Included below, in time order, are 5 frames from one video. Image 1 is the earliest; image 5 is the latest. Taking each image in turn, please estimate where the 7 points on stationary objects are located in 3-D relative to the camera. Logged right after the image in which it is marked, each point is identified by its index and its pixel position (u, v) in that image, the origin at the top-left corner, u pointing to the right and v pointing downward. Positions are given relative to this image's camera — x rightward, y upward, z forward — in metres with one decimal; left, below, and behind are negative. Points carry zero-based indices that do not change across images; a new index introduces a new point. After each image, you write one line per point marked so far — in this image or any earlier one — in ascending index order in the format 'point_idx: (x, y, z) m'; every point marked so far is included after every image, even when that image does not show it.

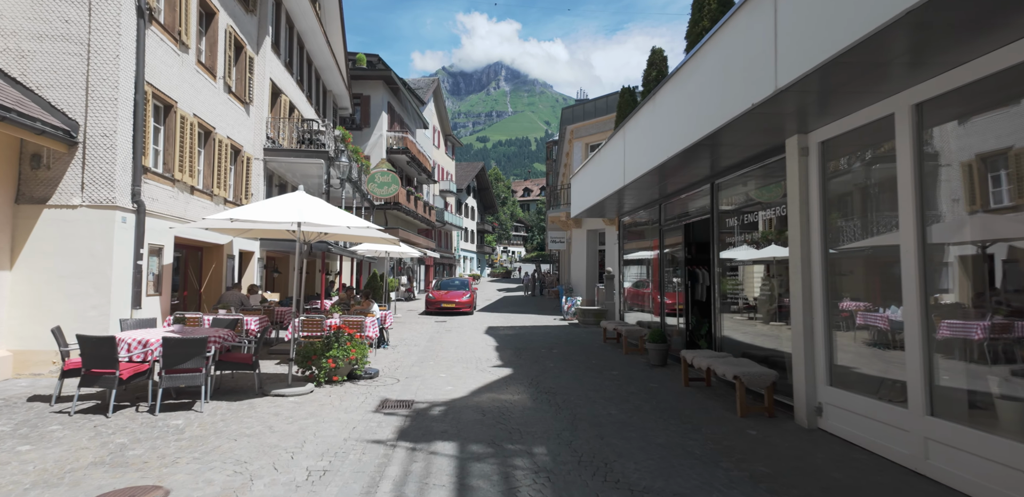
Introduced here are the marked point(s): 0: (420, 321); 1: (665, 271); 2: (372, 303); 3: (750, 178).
0: (-3.3, -2.7, +19.1) m
1: (+3.3, -0.5, +11.2) m
2: (-3.1, -1.2, +11.5) m
3: (+3.6, +1.0, +8.0) m
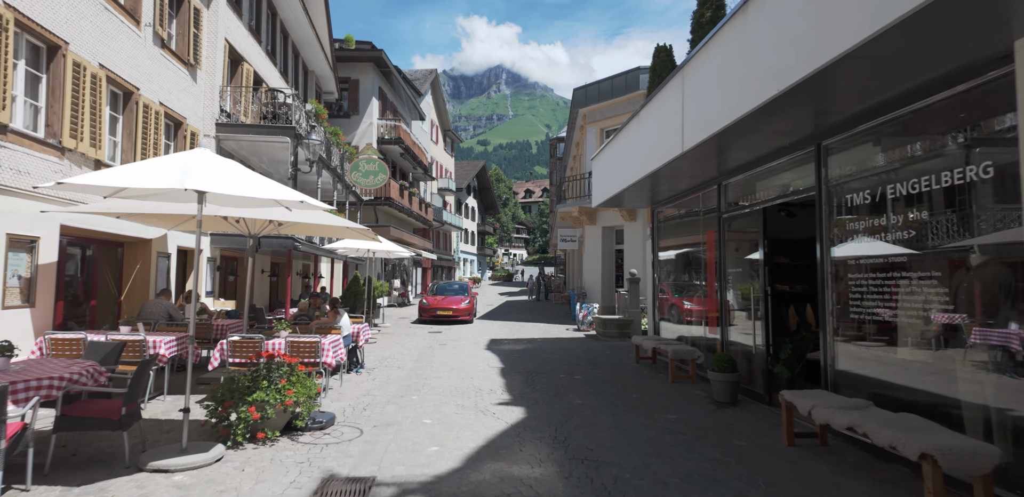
0: (-3.2, -2.6, +16.4) m
1: (+3.5, -0.5, +8.5) m
2: (-2.9, -1.1, +8.9) m
3: (+3.8, +1.1, +5.3) m
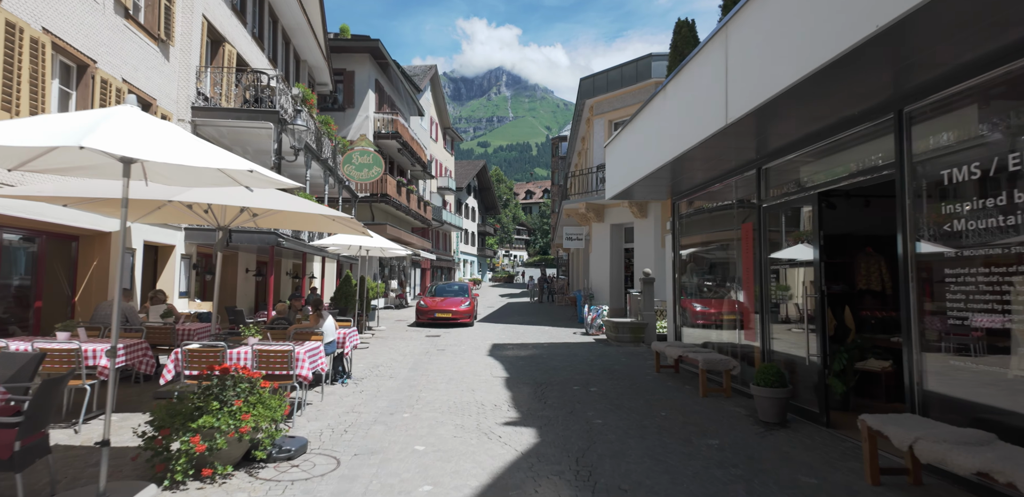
0: (-3.1, -2.6, +15.3) m
1: (+3.6, -0.4, +7.4) m
2: (-2.8, -1.0, +7.8) m
3: (+3.9, +1.2, +4.3) m
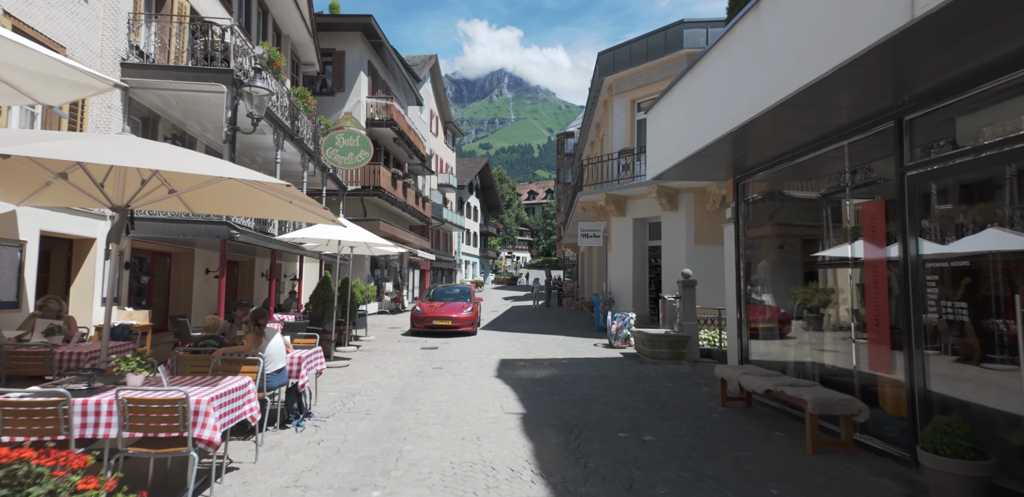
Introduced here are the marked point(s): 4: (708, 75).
0: (-2.8, -2.5, +13.0) m
1: (+3.8, -0.3, +5.1) m
2: (-2.6, -0.9, +5.5) m
3: (+4.1, +1.4, +2.0) m
4: (+2.6, +2.3, +7.3) m
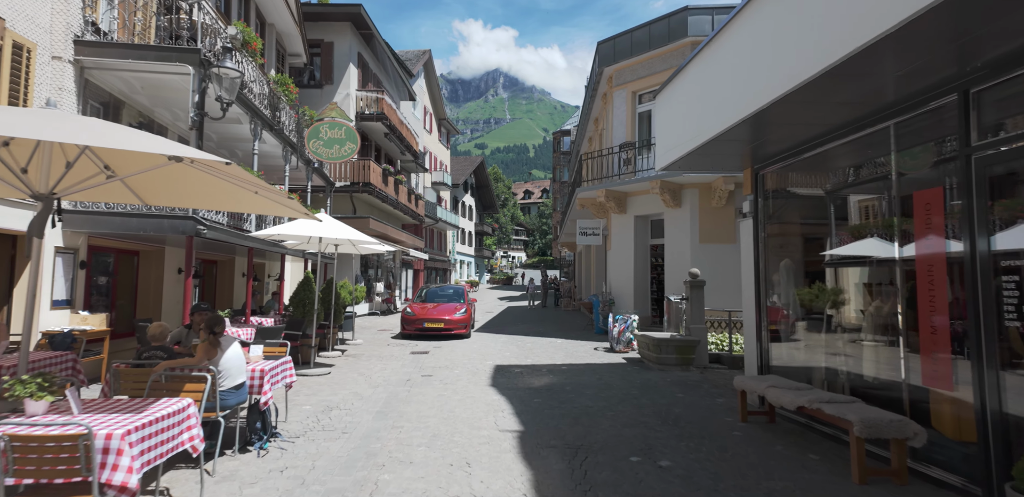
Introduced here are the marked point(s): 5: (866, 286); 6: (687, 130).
0: (-2.9, -2.4, +12.2) m
1: (+3.8, -0.2, +4.4) m
2: (-2.6, -0.9, +4.7) m
3: (+4.1, +1.4, +1.2) m
4: (+2.6, +2.4, +6.6) m
5: (+3.8, -0.4, +6.0) m
6: (+2.5, +1.6, +7.5) m
